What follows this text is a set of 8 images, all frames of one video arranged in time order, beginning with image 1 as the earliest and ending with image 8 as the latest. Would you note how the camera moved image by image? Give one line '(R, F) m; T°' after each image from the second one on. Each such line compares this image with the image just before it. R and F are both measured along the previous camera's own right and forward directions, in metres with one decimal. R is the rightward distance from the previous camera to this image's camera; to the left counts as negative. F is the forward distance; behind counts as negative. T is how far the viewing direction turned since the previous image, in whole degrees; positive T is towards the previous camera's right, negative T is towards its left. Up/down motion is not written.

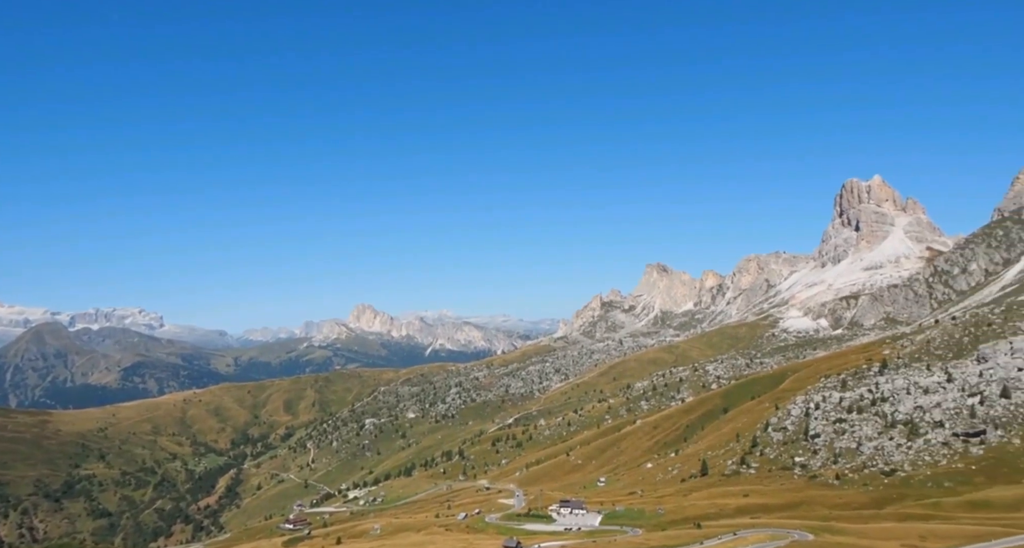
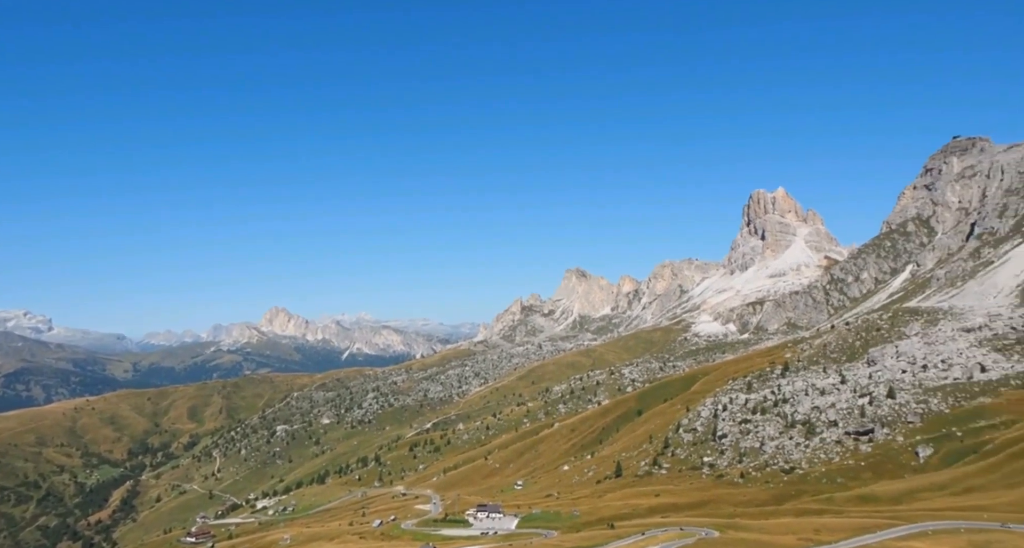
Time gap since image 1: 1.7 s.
(+1.9, -9.7) m; +5°
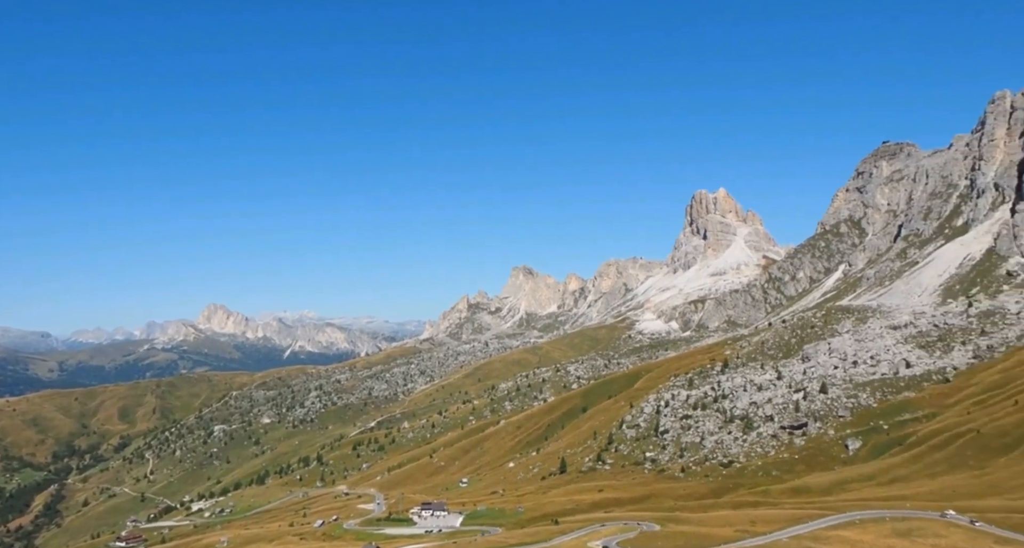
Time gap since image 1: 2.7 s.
(+0.6, -5.1) m; +3°
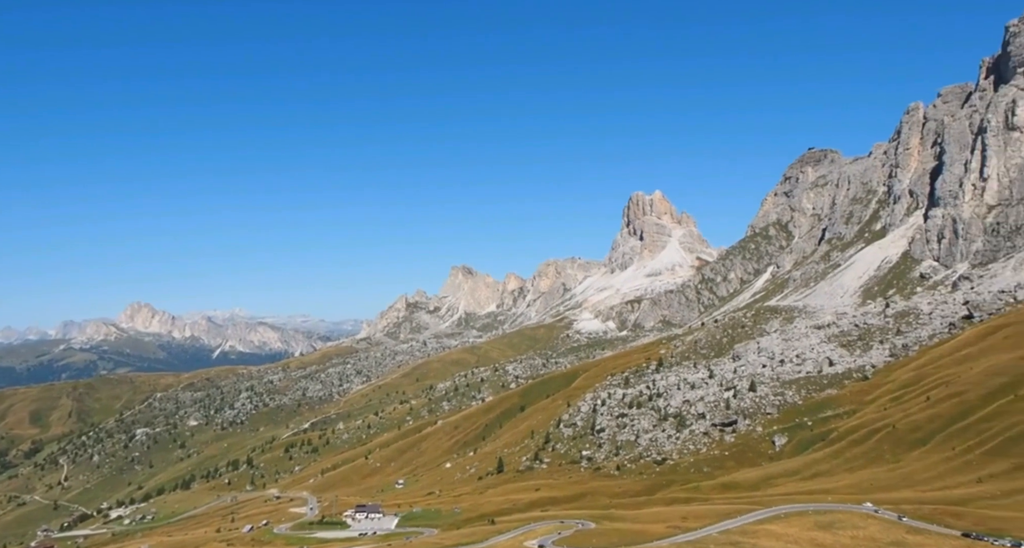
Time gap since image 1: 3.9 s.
(+1.2, -3.6) m; +4°
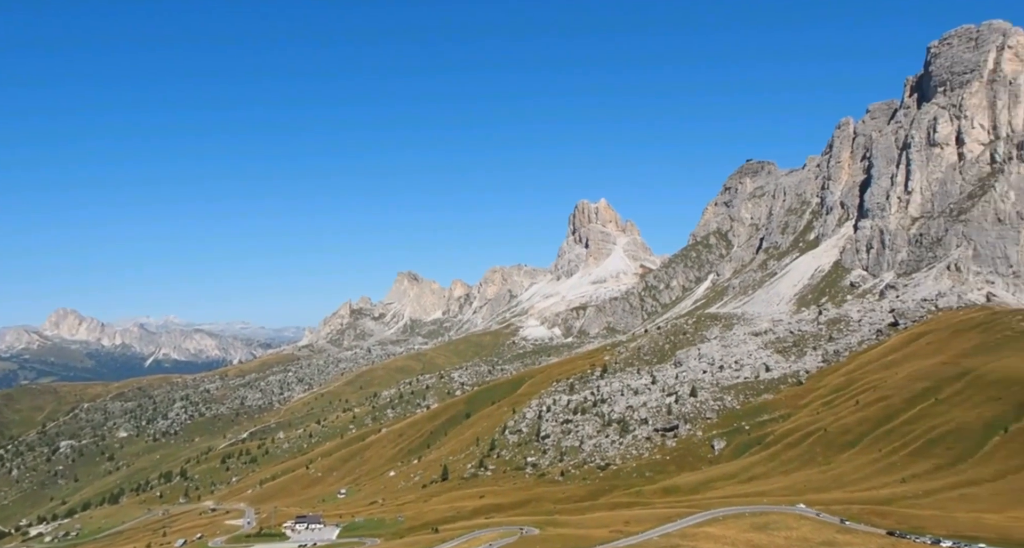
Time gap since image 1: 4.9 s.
(+0.5, -3.4) m; +3°
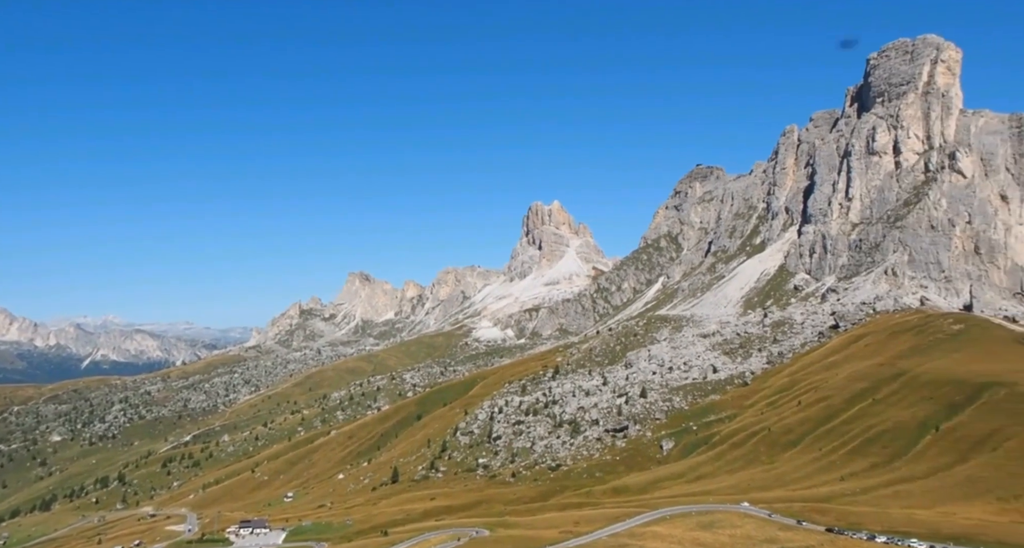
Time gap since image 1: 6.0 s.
(+0.6, -2.0) m; +3°
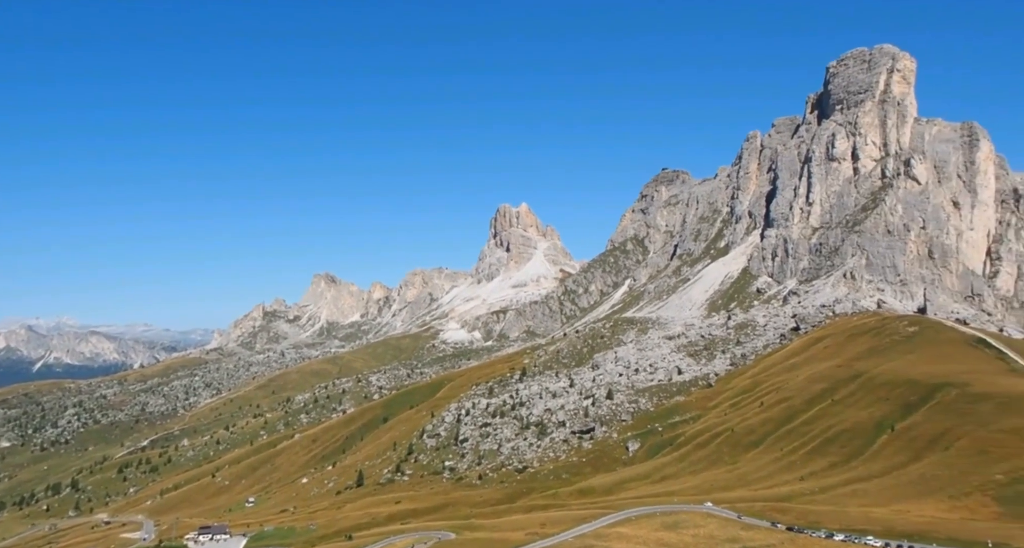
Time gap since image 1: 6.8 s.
(+0.4, -1.4) m; +2°
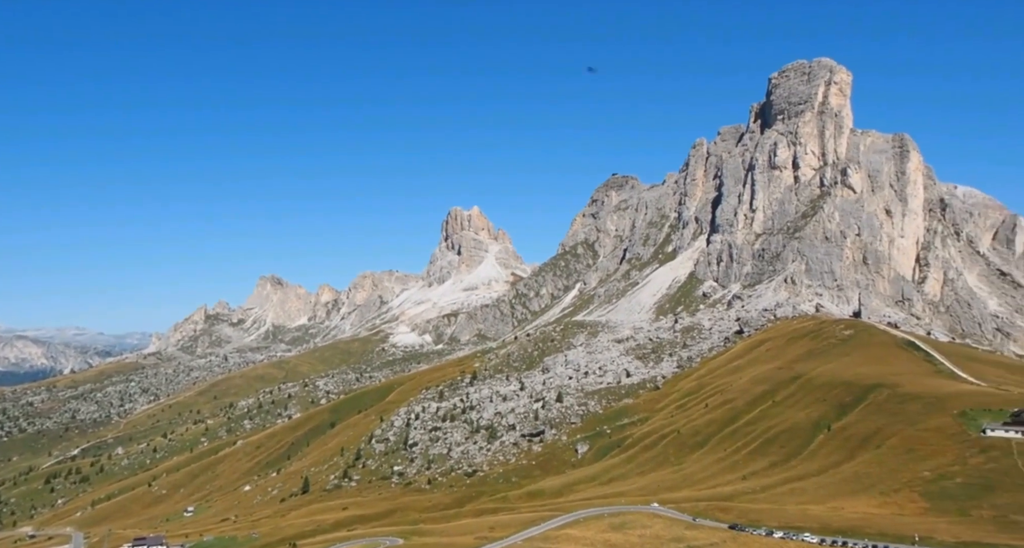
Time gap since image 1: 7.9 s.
(+0.4, -2.4) m; +3°
